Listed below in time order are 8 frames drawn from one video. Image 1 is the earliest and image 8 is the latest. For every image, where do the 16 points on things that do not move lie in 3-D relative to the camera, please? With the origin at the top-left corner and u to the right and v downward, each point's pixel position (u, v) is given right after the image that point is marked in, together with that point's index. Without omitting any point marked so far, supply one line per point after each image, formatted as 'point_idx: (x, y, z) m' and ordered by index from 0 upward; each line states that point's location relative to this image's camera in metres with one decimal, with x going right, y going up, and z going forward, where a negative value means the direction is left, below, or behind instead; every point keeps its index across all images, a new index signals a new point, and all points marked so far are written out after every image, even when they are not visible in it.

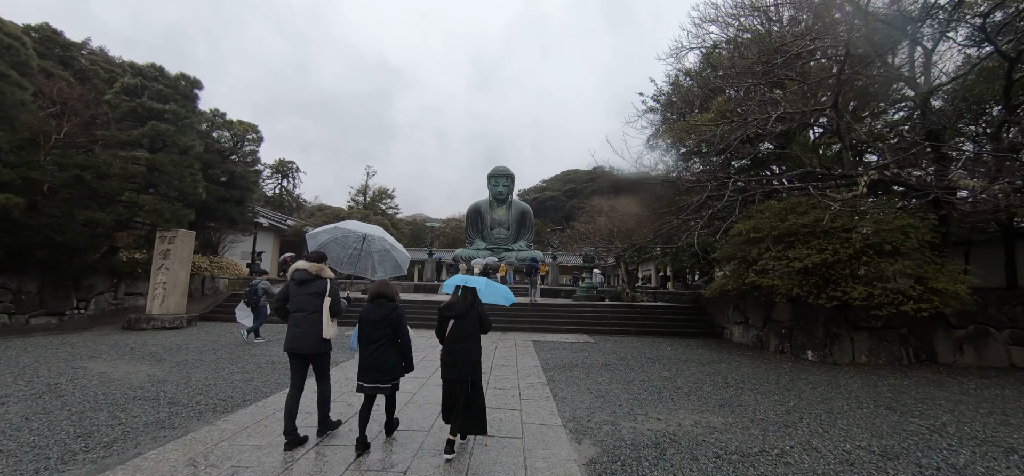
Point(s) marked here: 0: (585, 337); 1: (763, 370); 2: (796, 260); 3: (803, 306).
0: (+1.6, -2.1, +8.3) m
1: (+3.5, -1.9, +5.4) m
2: (+4.3, -0.3, +5.9) m
3: (+4.8, -1.1, +6.3) m
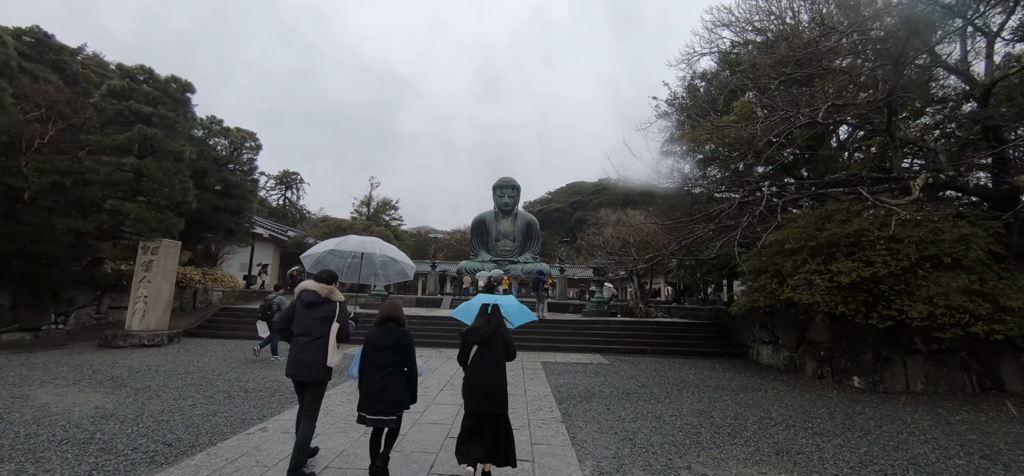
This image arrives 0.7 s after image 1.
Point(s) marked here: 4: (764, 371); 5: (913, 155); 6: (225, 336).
0: (+1.7, -2.4, +7.6) m
1: (+3.6, -2.0, +4.7) m
2: (+4.4, -0.5, +5.2) m
3: (+4.9, -1.3, +5.6) m
4: (+4.4, -2.4, +6.8) m
5: (+6.0, +1.2, +5.7) m
6: (-6.8, -2.3, +9.1) m
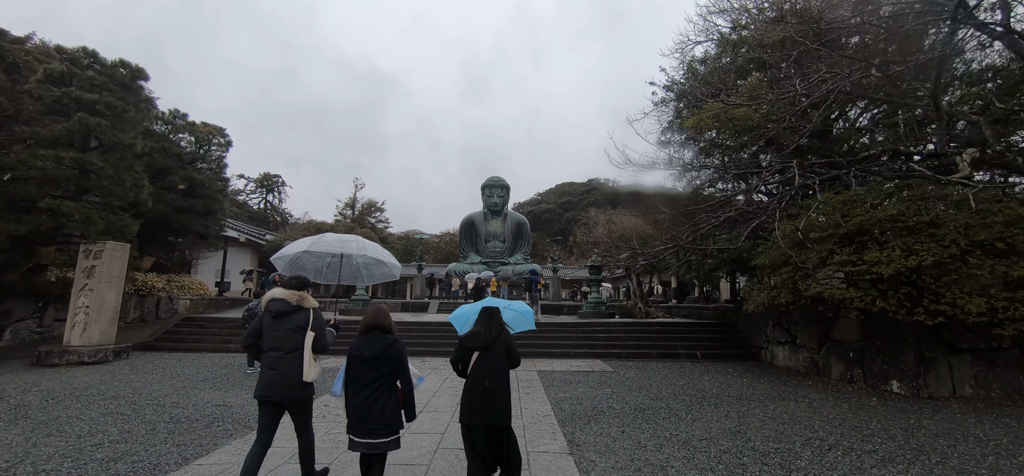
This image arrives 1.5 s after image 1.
0: (+1.6, -2.2, +6.9) m
1: (+3.5, -1.8, +4.0) m
2: (+4.3, -0.3, +4.6) m
3: (+4.8, -1.1, +5.0) m
4: (+4.3, -2.2, +6.2) m
5: (+5.9, +1.4, +5.2) m
6: (-6.9, -2.3, +8.2) m
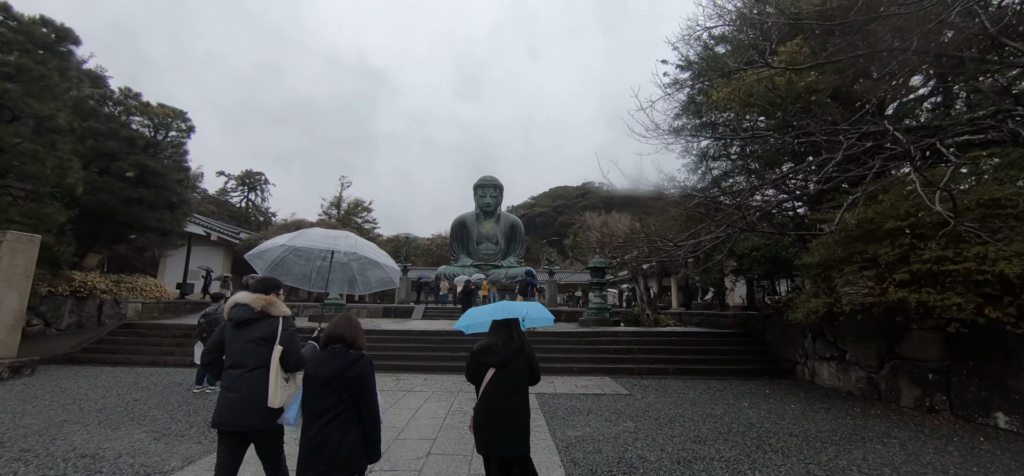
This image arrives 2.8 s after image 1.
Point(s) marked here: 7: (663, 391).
0: (+1.5, -2.2, +5.7) m
1: (+3.5, -1.7, +2.9) m
2: (+4.3, -0.2, +3.5) m
3: (+4.7, -1.0, +3.9) m
4: (+4.2, -2.1, +5.1) m
5: (+5.8, +1.5, +4.1) m
6: (-7.1, -2.2, +6.9) m
7: (+2.1, -2.1, +5.3) m
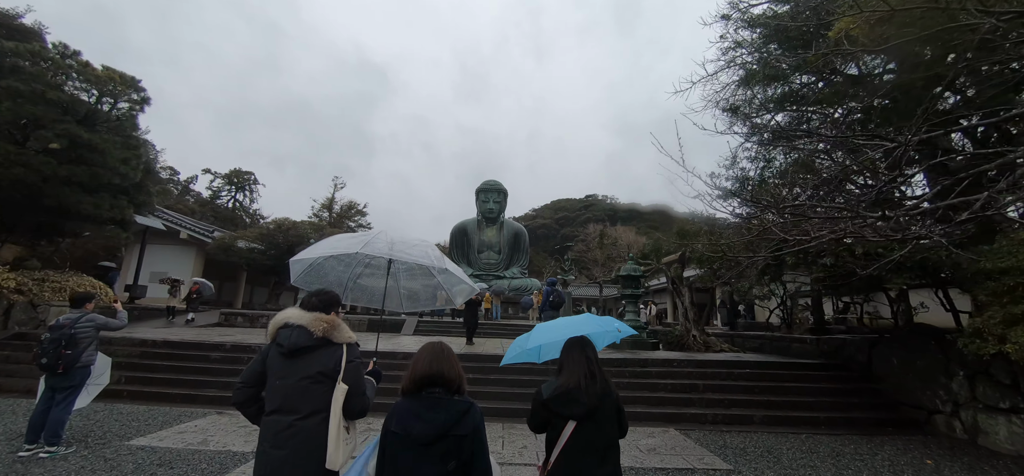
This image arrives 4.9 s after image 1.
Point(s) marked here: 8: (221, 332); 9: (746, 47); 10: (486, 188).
0: (+1.7, -2.0, +3.8) m
1: (+3.8, -1.6, +1.1) m
2: (+4.6, -0.1, +1.7) m
3: (+5.0, -0.9, +2.0) m
4: (+4.5, -2.0, +3.2) m
5: (+6.2, +1.6, +2.4) m
6: (-6.8, -1.9, +4.9) m
7: (+2.4, -2.0, +3.4) m
8: (-5.4, -1.8, +7.1) m
9: (+4.2, +3.5, +7.0) m
10: (-1.1, +2.3, +16.8) m
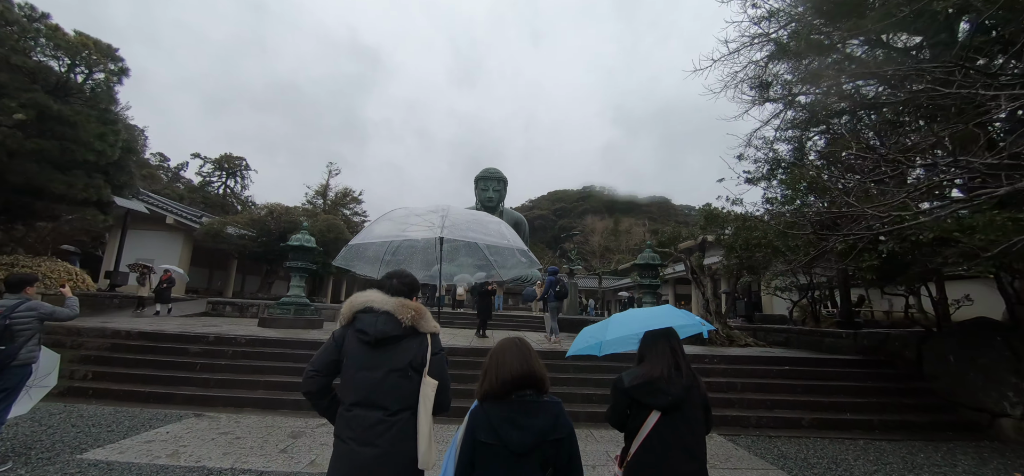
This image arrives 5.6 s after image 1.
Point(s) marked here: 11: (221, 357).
0: (+2.0, -1.8, +3.3) m
1: (+4.0, -1.5, +0.6) m
2: (+4.9, 0.0, +1.2) m
3: (+5.3, -0.8, +1.6) m
4: (+4.7, -1.9, +2.7) m
5: (+6.4, +1.7, +1.9) m
6: (-6.6, -1.6, +4.3) m
7: (+2.6, -1.8, +2.9) m
8: (-5.2, -1.4, +6.6) m
9: (+4.4, +3.7, +6.5) m
10: (-1.0, +2.8, +16.1) m
11: (-3.5, -1.4, +4.7) m
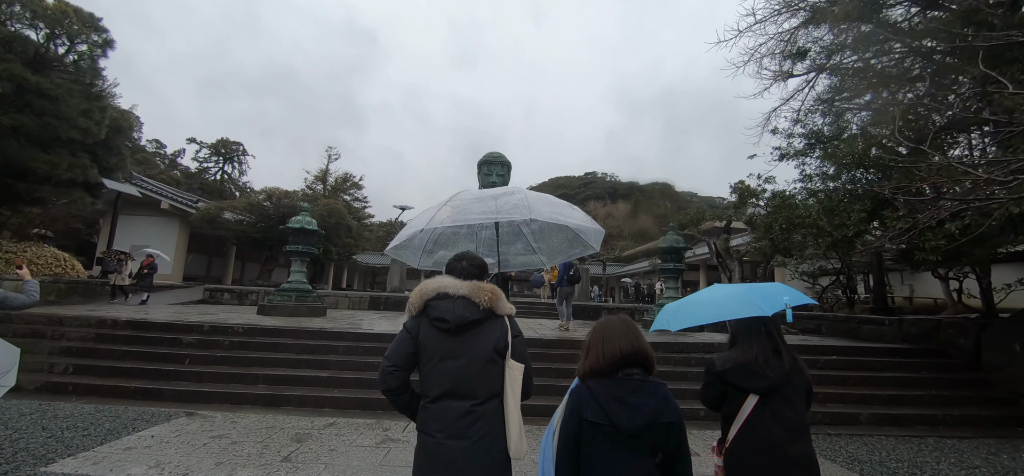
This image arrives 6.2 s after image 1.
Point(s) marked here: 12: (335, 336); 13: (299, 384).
0: (+2.2, -1.6, +2.9) m
1: (+4.3, -1.3, +0.2) m
2: (+5.1, +0.2, +0.7) m
3: (+5.5, -0.6, +1.1) m
4: (+5.0, -1.7, +2.3) m
5: (+6.7, +1.9, +1.3) m
6: (-6.3, -1.4, +3.9) m
7: (+2.9, -1.6, +2.5) m
8: (-5.0, -1.2, +6.1) m
9: (+4.7, +4.0, +5.9) m
10: (-0.8, +3.4, +15.6) m
11: (-3.3, -1.2, +4.2) m
12: (-2.1, -1.1, +4.5) m
13: (-2.1, -1.4, +3.7) m
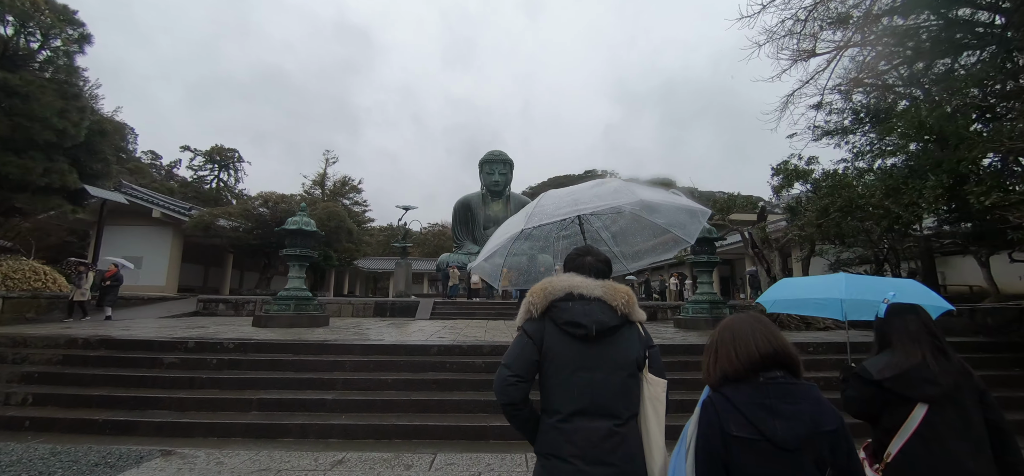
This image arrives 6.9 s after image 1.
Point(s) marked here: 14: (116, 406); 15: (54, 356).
0: (+2.6, -1.5, +2.3) m
1: (+4.6, -1.1, -0.4) m
2: (+5.4, +0.4, +0.1) m
3: (+5.8, -0.3, +0.5) m
4: (+5.3, -1.4, +1.7) m
5: (+6.9, +2.2, +0.8) m
6: (-6.0, -1.5, +3.3) m
7: (+3.2, -1.5, +2.0) m
8: (-4.6, -1.2, +5.5) m
9: (+4.9, +4.2, +5.3) m
10: (-0.6, +3.4, +15.0) m
11: (-3.0, -1.2, +3.7) m
12: (-1.7, -1.1, +3.9) m
13: (-1.7, -1.4, +3.1) m
14: (-3.3, -1.4, +3.2) m
15: (-4.6, -1.2, +3.9) m
